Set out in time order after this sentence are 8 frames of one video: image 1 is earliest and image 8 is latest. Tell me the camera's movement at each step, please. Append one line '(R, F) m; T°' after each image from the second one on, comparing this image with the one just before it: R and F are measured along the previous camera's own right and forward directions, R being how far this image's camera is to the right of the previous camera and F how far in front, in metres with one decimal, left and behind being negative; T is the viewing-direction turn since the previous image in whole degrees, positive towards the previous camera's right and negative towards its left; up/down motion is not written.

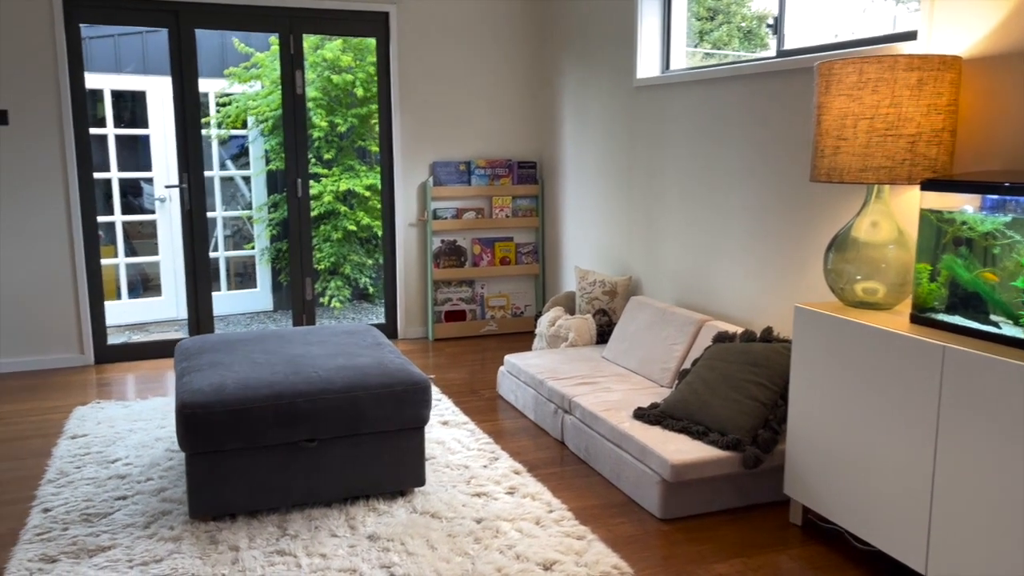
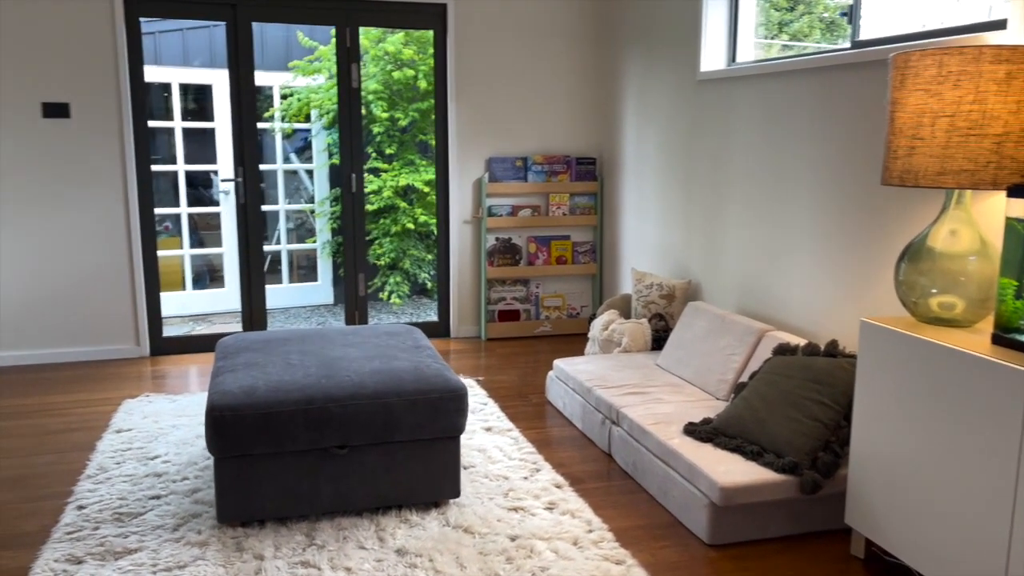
(+0.1, +0.1) m; -5°
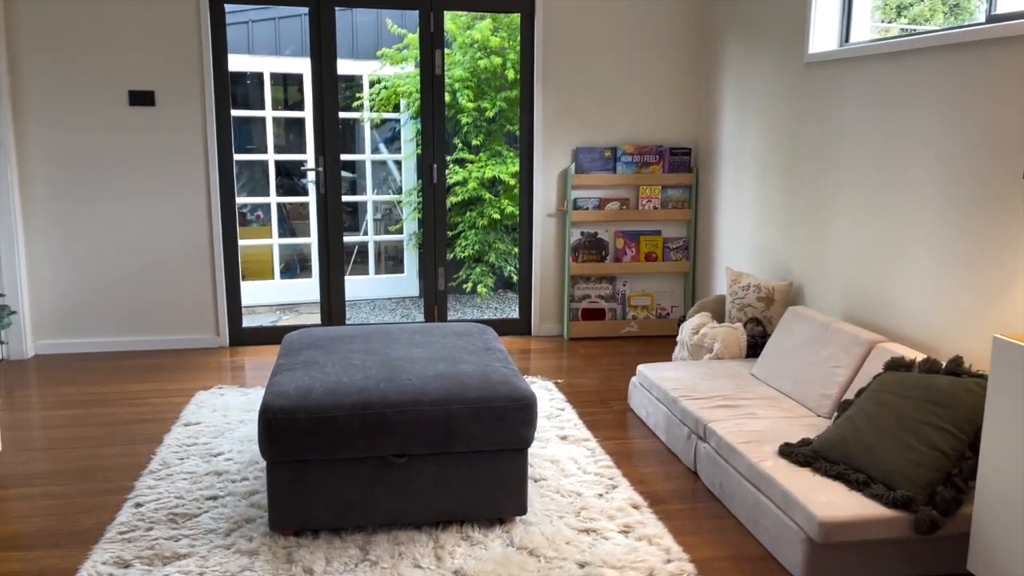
(+0.1, +0.2) m; -6°
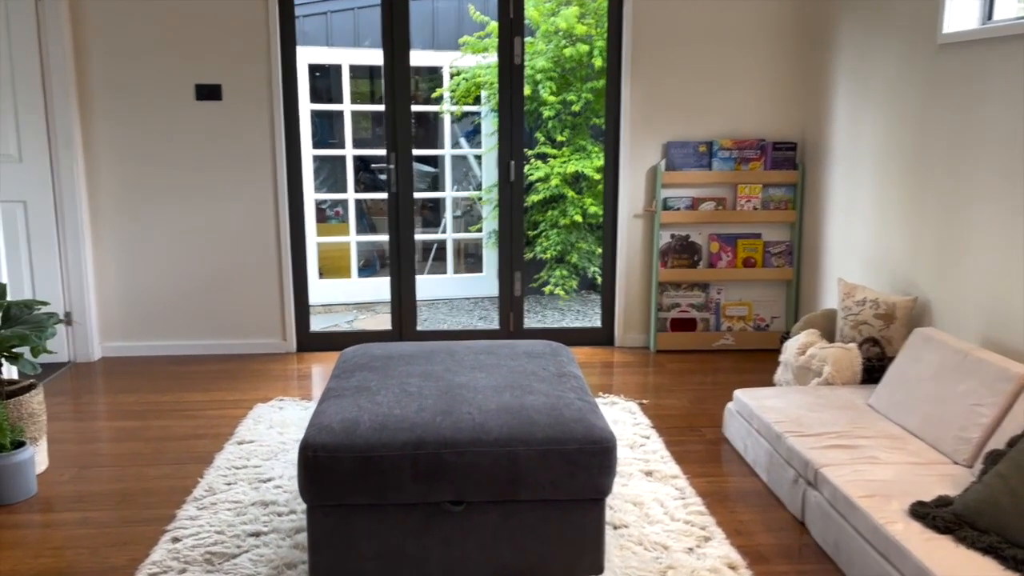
(0.0, +0.4) m; -6°
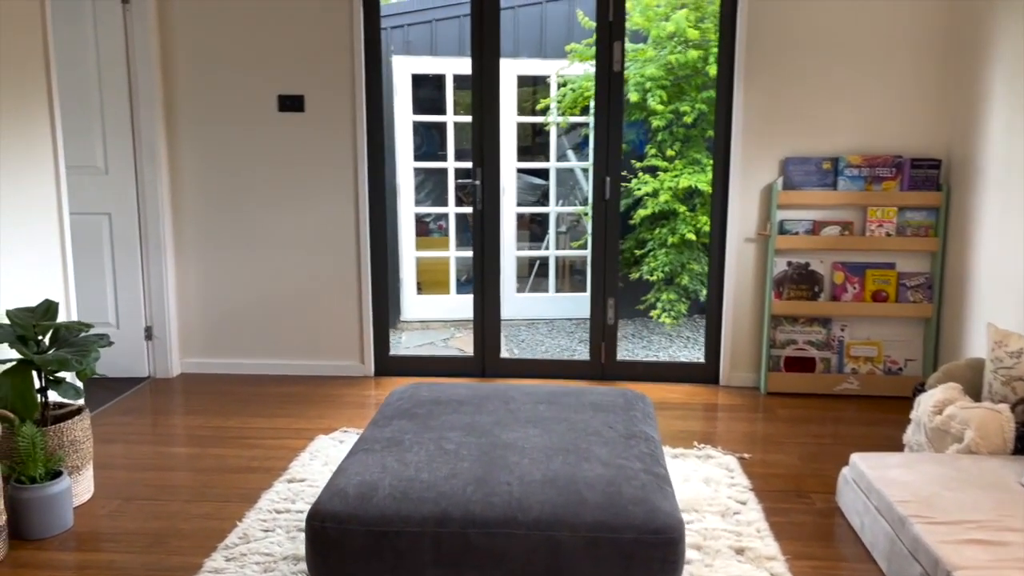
(+0.2, +0.4) m; -9°
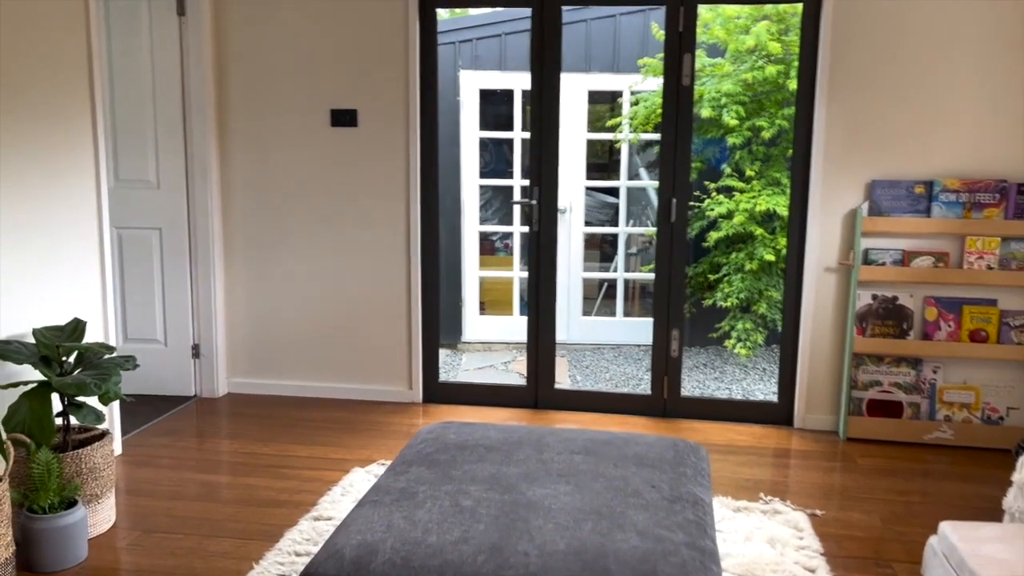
(+0.1, +0.2) m; -5°
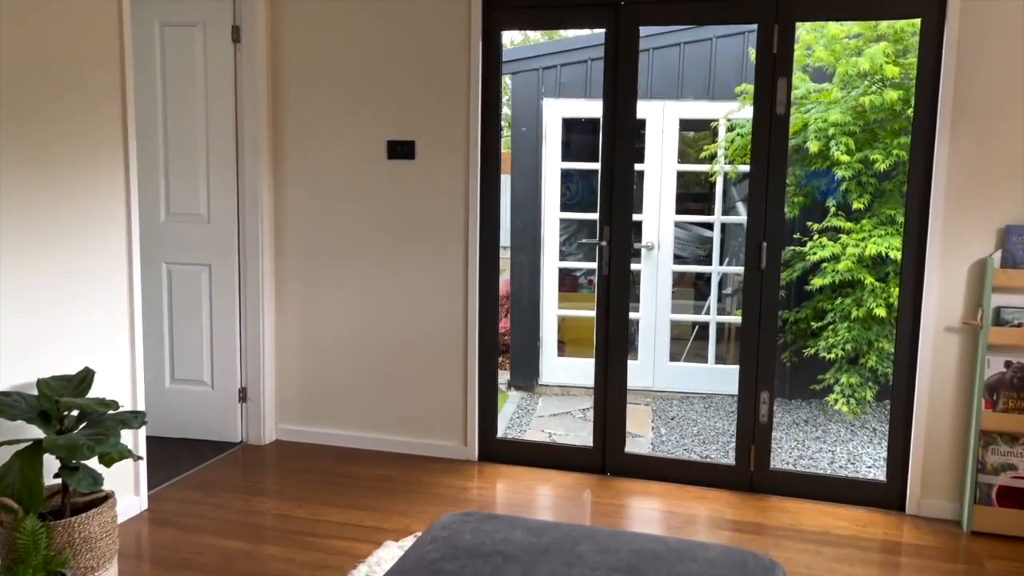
(+0.2, +0.4) m; -7°
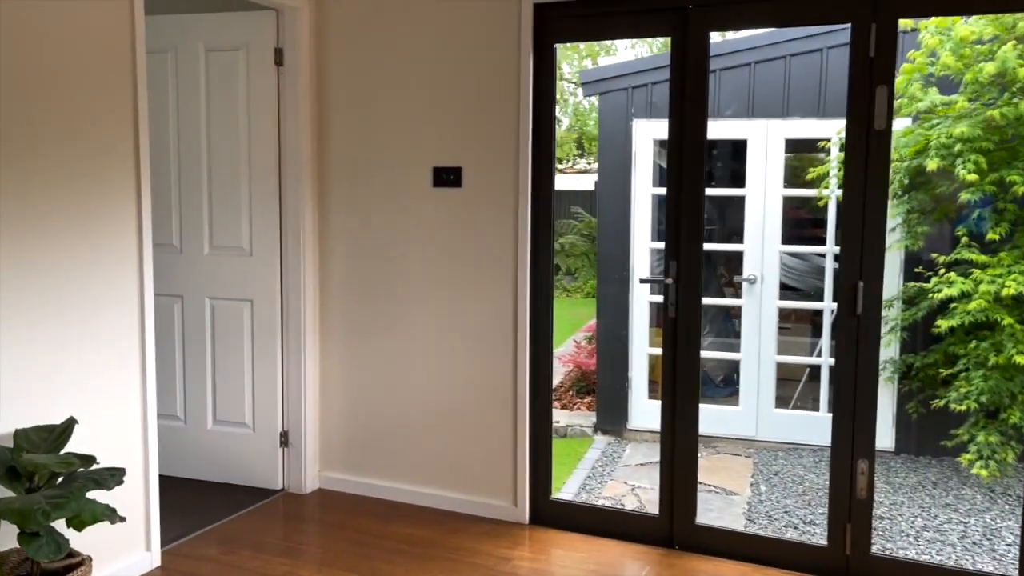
(+0.3, +0.4) m; -9°
